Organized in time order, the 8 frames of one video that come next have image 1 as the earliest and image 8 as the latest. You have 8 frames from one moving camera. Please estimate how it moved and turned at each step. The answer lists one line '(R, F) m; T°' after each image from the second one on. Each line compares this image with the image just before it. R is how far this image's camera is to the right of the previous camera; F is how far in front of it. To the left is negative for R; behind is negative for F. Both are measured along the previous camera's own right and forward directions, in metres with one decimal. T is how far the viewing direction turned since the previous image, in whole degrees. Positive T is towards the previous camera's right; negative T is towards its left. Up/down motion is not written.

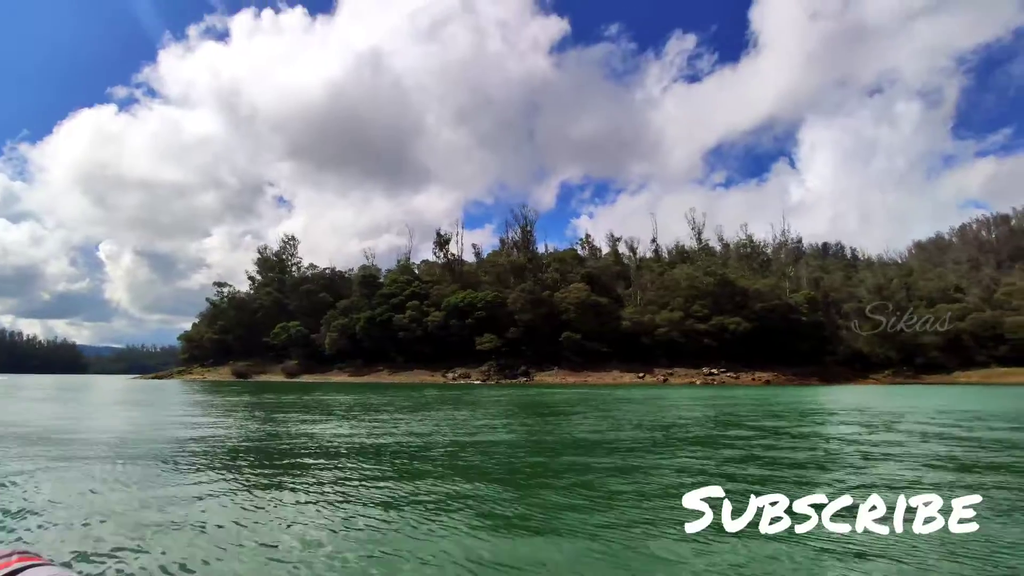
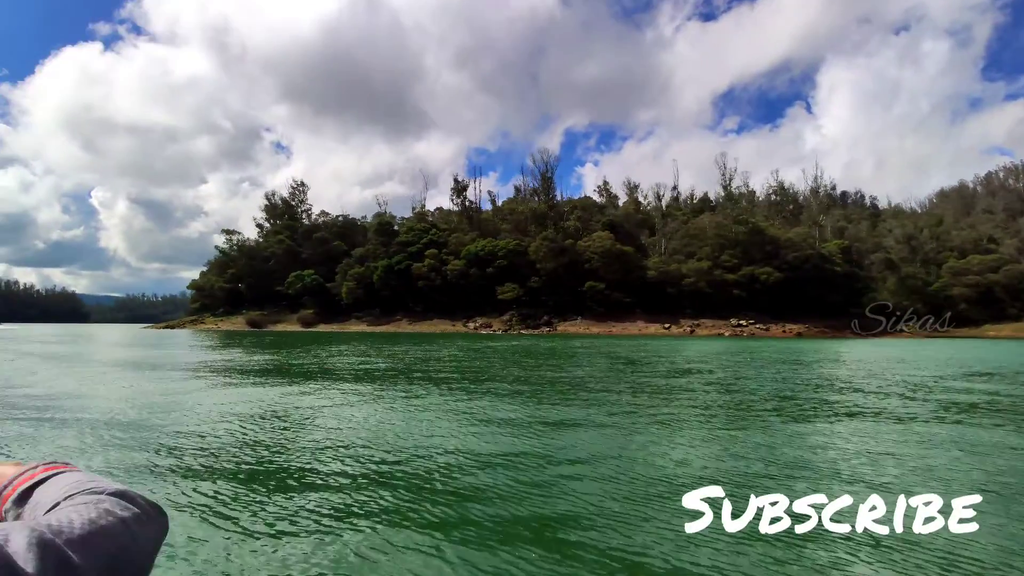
(-1.8, +1.6) m; 0°
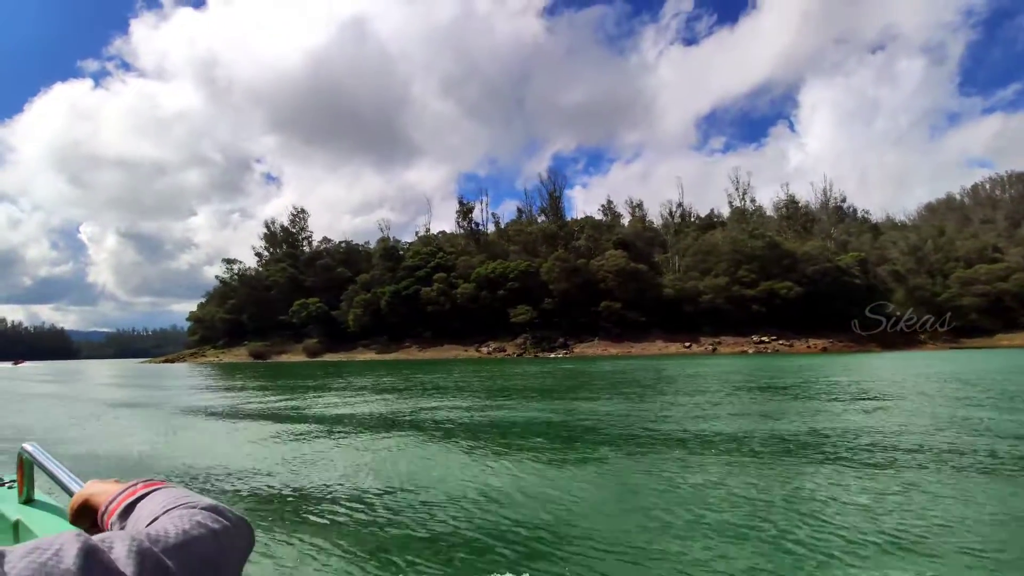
(-2.3, +1.5) m; +1°
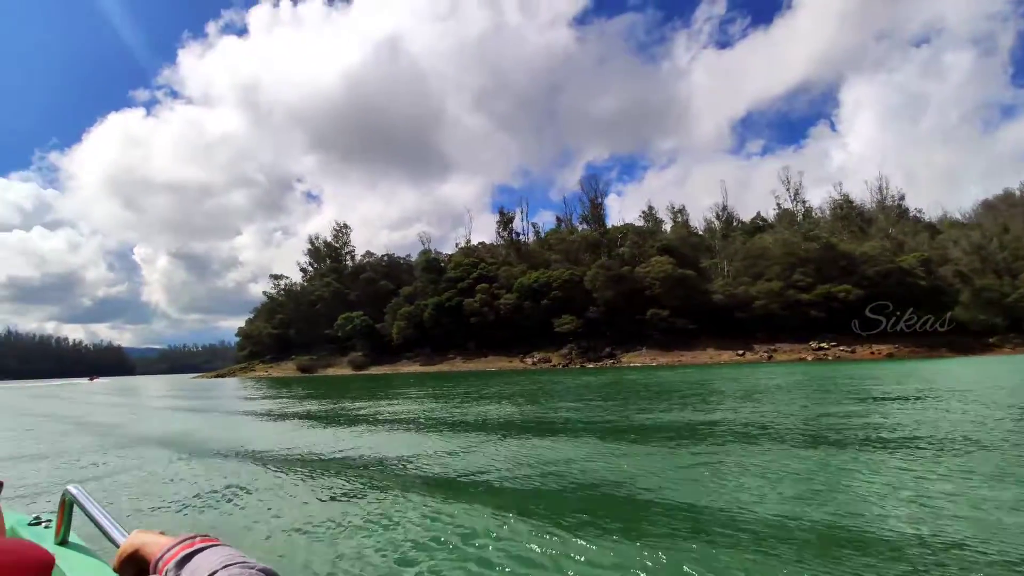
(-0.8, +0.9) m; -3°
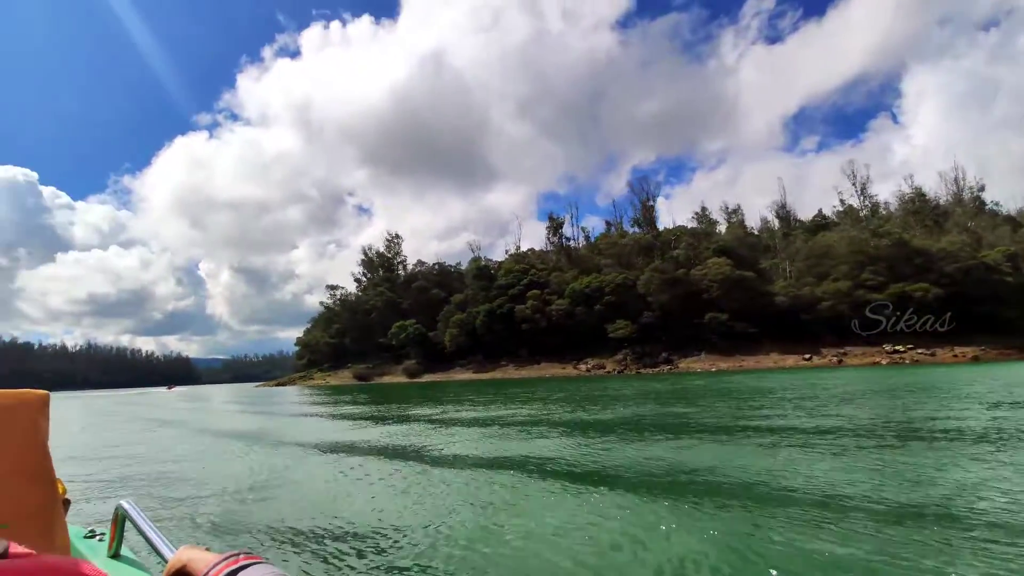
(-0.4, +0.9) m; -5°
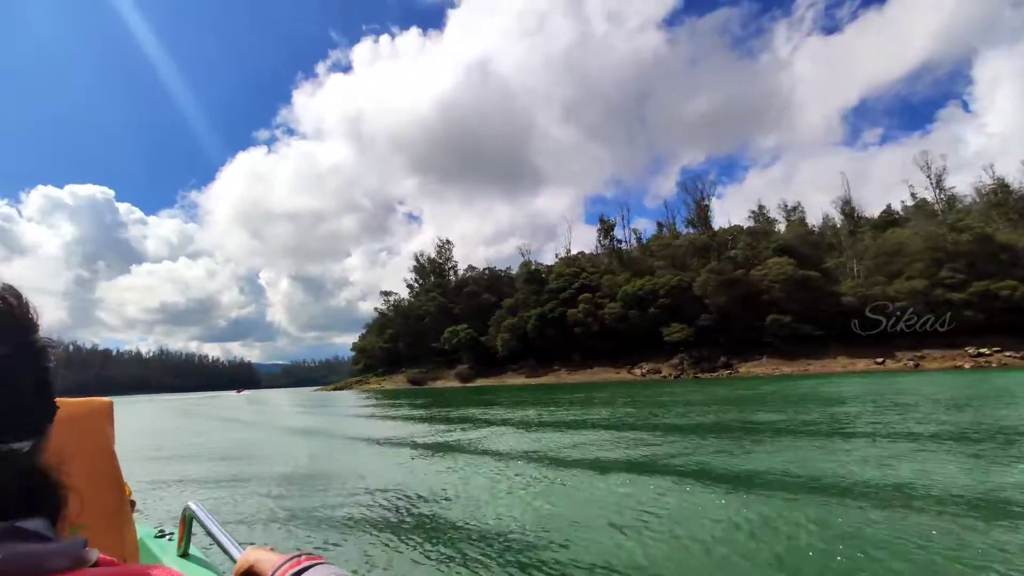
(-0.2, +0.8) m; -5°
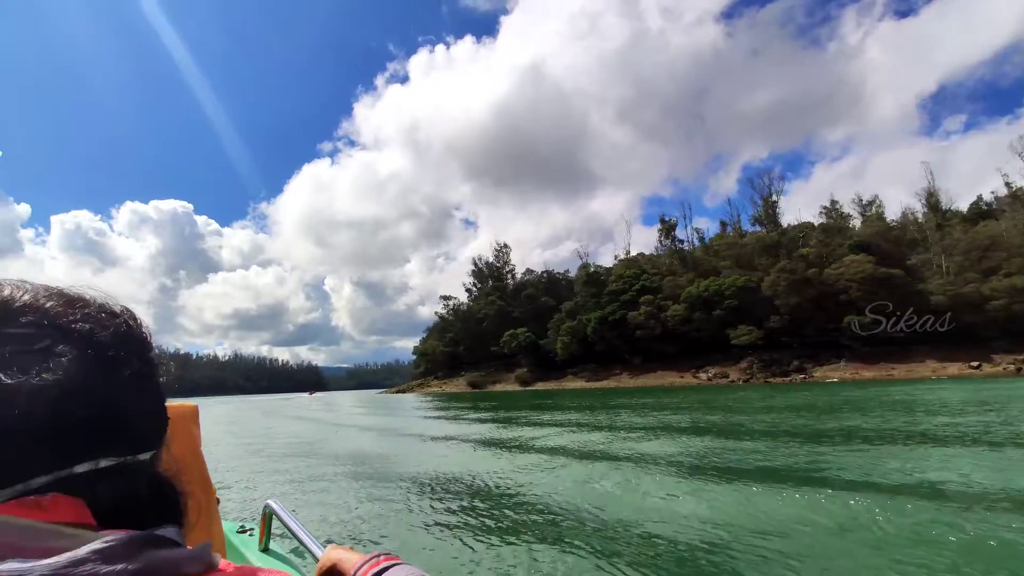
(-0.1, +0.9) m; -5°
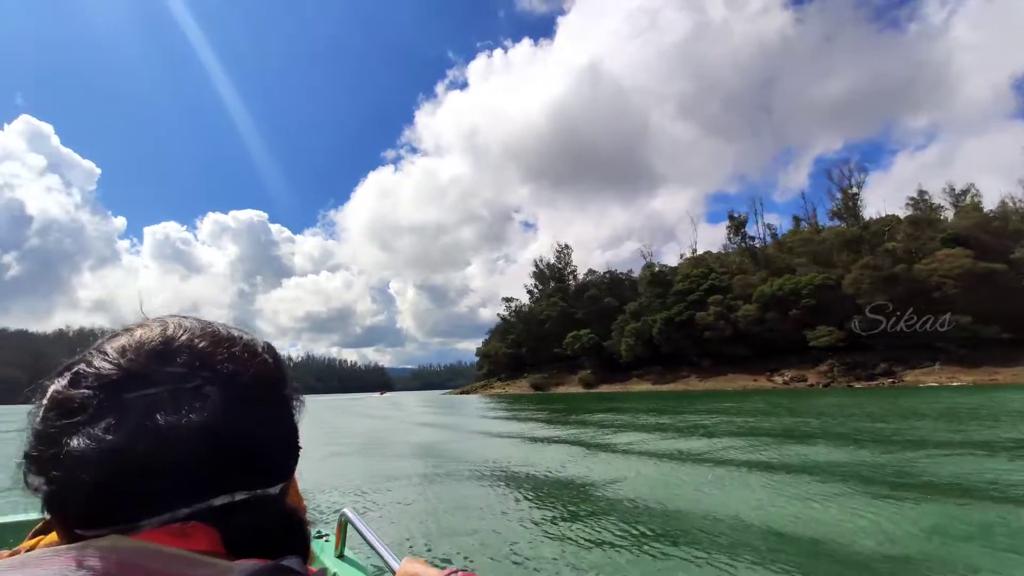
(-0.2, +0.9) m; -6°
